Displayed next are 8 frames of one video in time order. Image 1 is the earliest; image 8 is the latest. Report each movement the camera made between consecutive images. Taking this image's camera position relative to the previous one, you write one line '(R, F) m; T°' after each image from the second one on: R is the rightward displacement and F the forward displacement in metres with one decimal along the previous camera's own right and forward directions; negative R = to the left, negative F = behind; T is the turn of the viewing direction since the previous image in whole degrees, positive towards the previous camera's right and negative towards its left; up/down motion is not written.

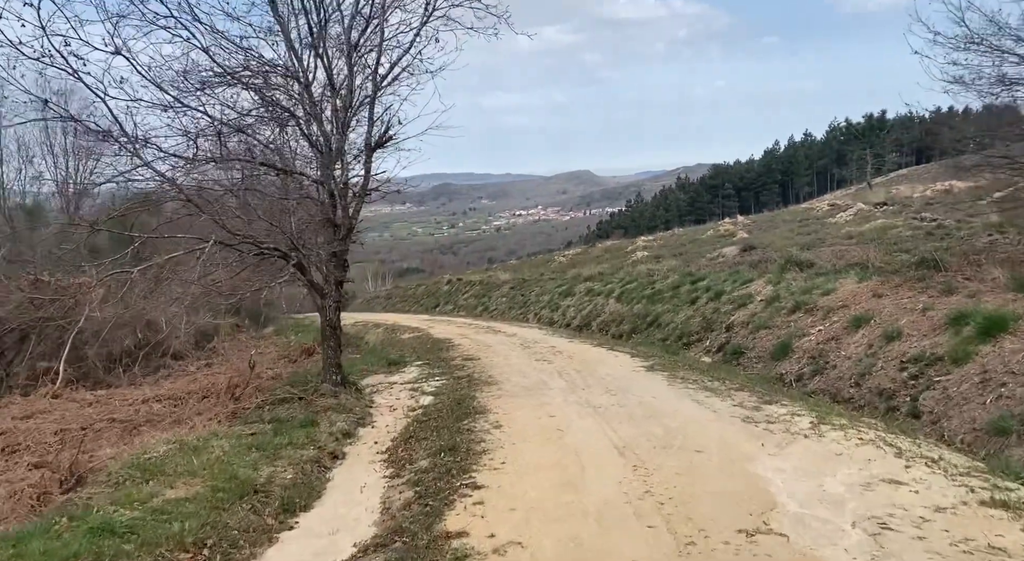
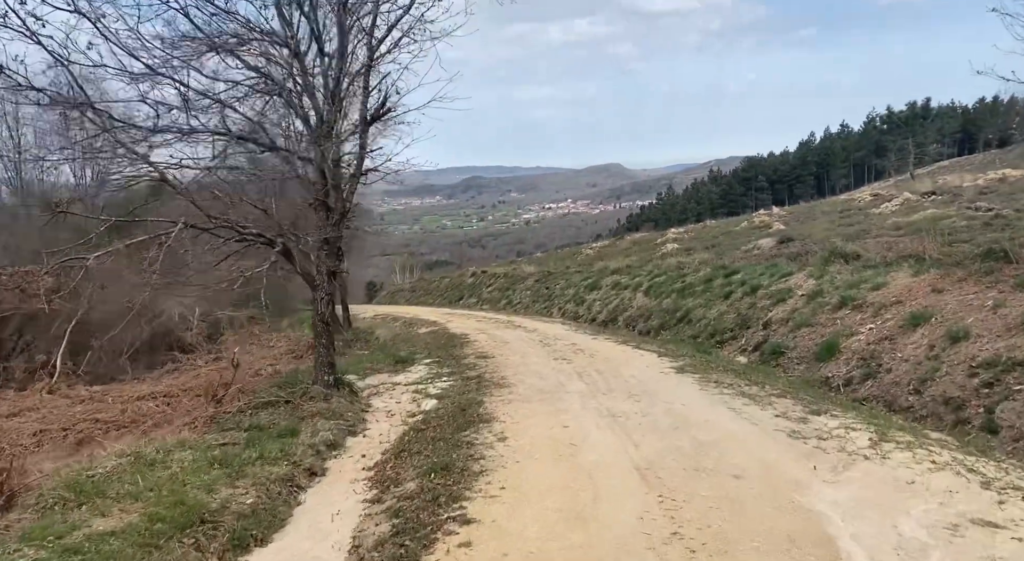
(+0.2, +1.1) m; -2°
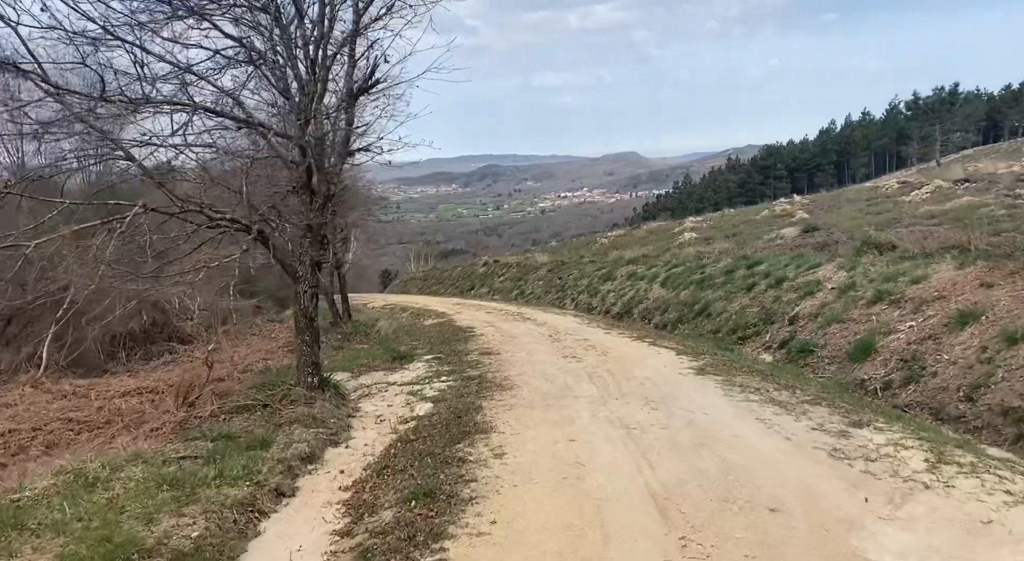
(+0.1, +1.0) m; -1°
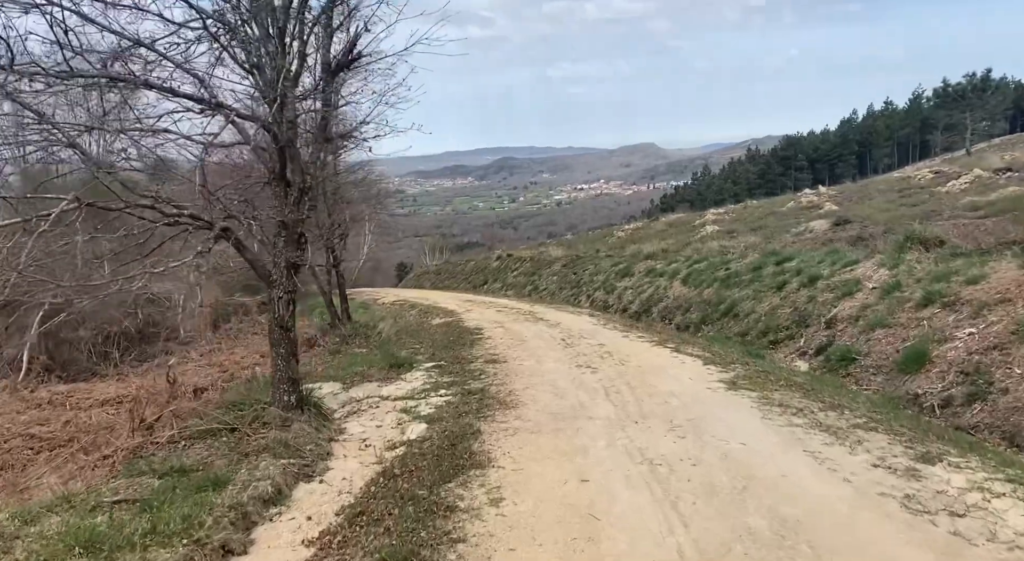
(+0.1, +1.1) m; -1°
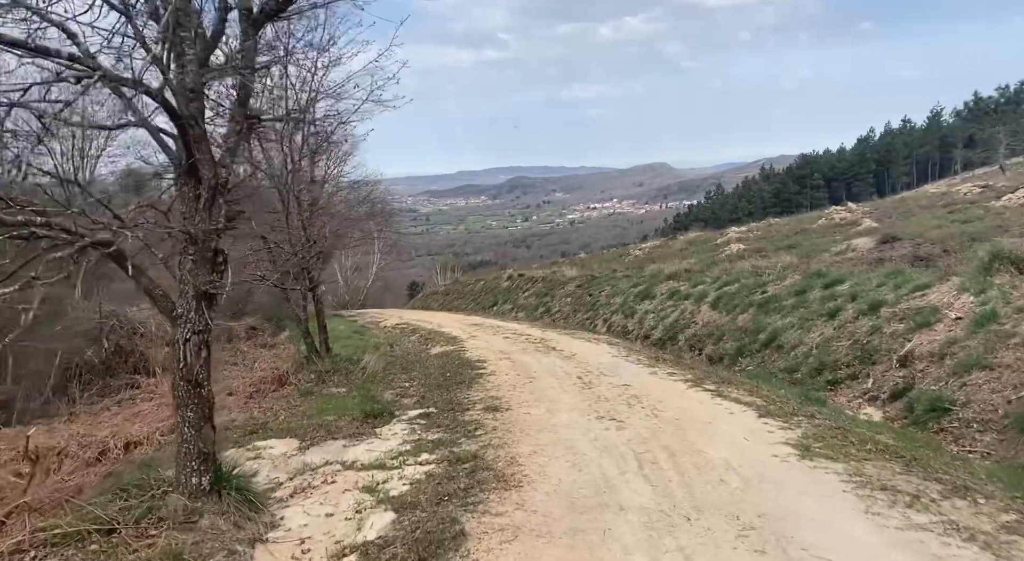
(+0.1, +2.2) m; -1°
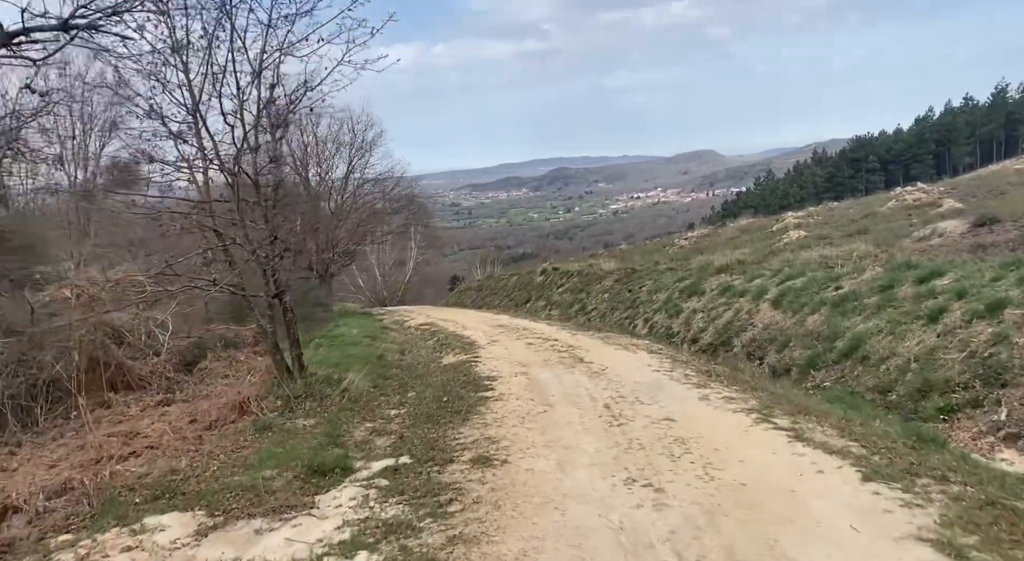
(+0.4, +2.6) m; -3°
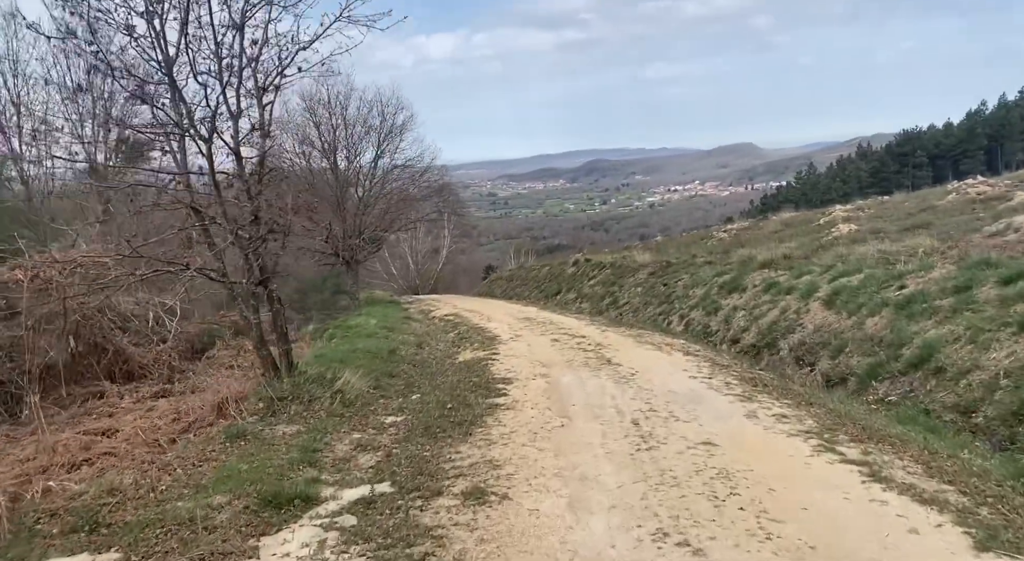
(+0.2, +1.4) m; -3°
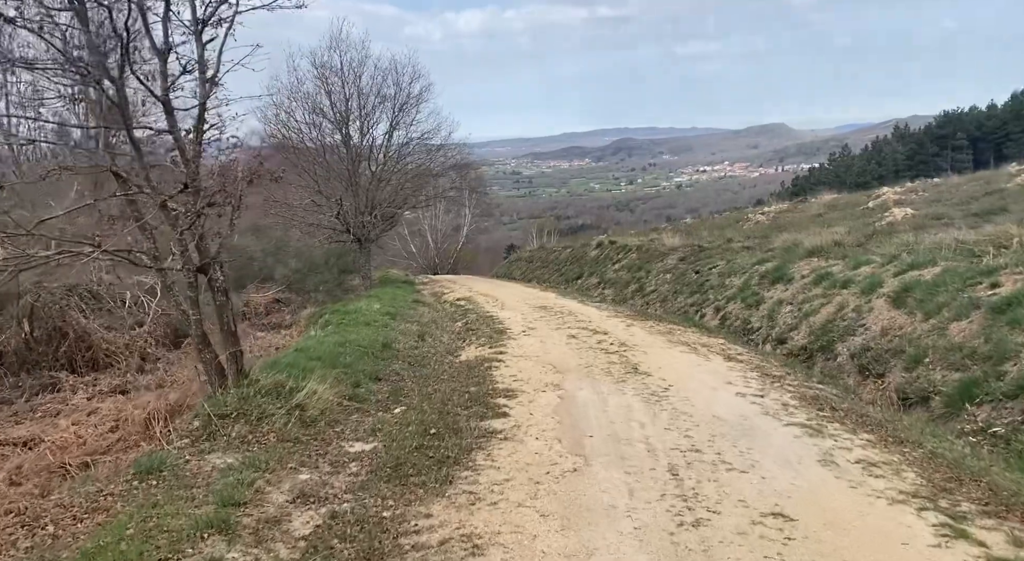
(+0.2, +2.0) m; -2°
